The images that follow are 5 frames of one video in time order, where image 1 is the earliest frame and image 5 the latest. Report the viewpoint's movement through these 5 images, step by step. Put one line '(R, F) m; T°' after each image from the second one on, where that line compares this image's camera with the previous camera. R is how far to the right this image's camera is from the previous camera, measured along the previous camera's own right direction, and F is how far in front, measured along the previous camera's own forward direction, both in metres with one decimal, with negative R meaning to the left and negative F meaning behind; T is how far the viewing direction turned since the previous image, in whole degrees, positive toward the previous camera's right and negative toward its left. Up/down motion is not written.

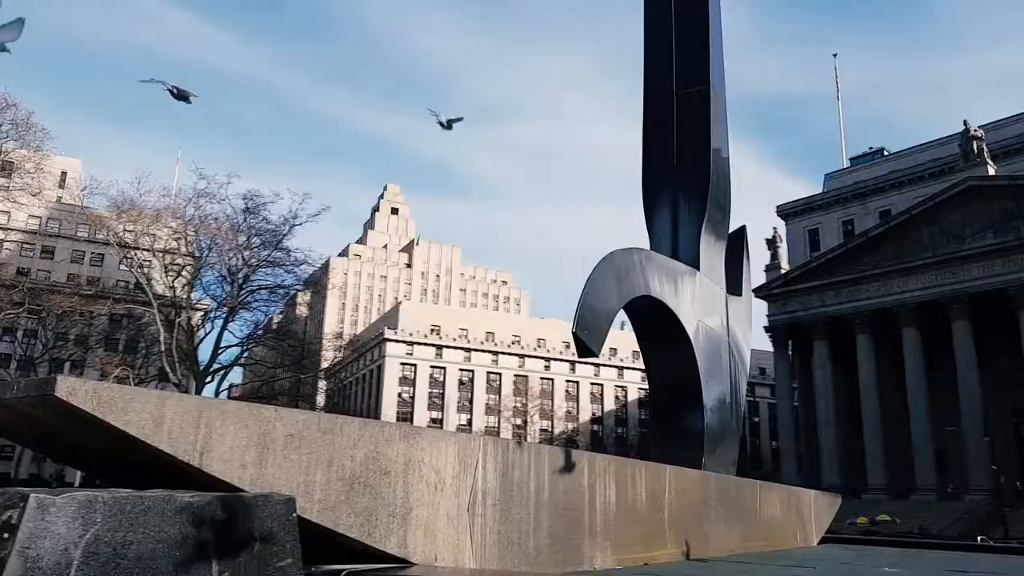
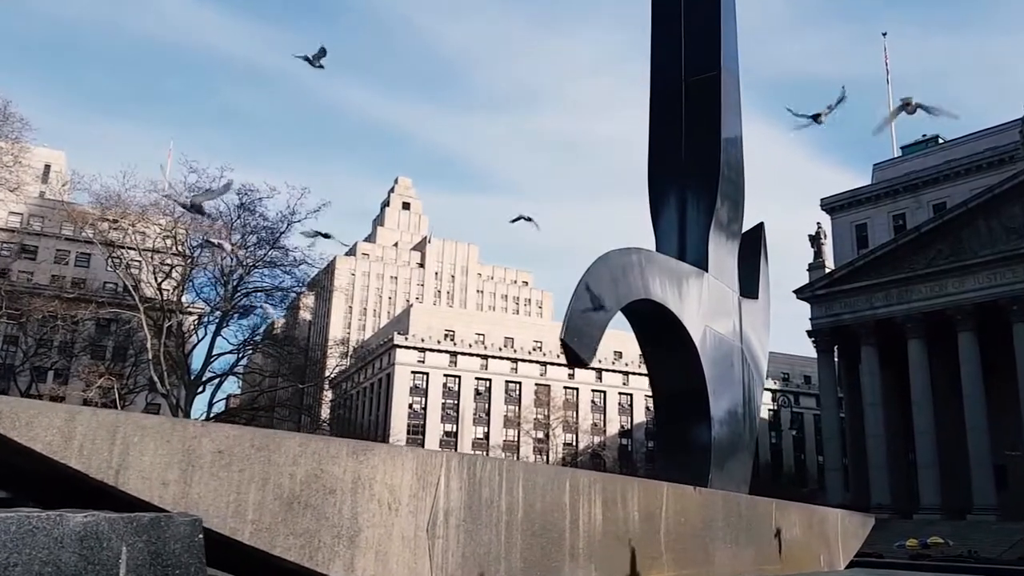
(+0.7, +0.4) m; -5°
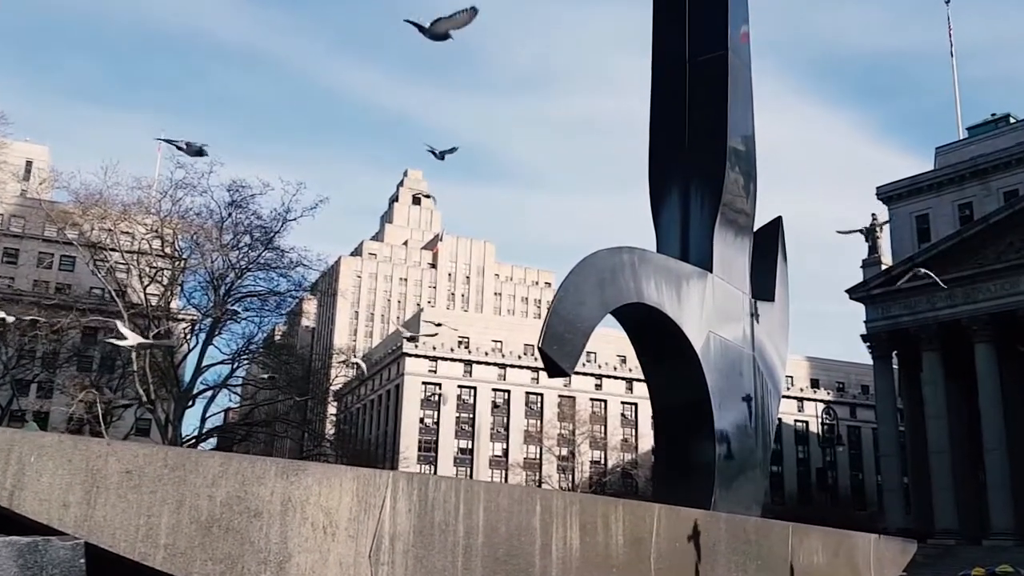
(+0.8, +0.5) m; -6°
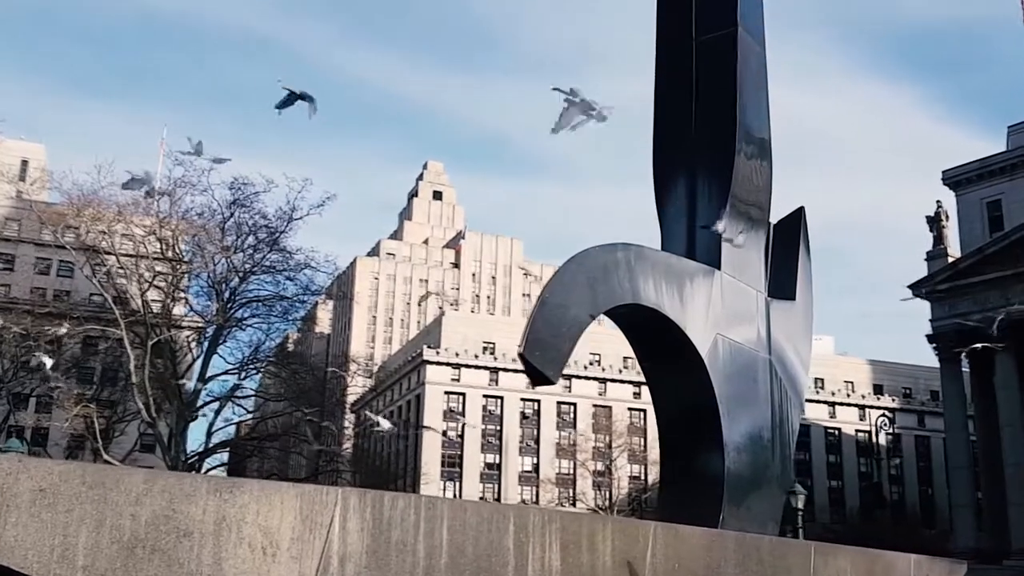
(+0.7, +0.5) m; -6°
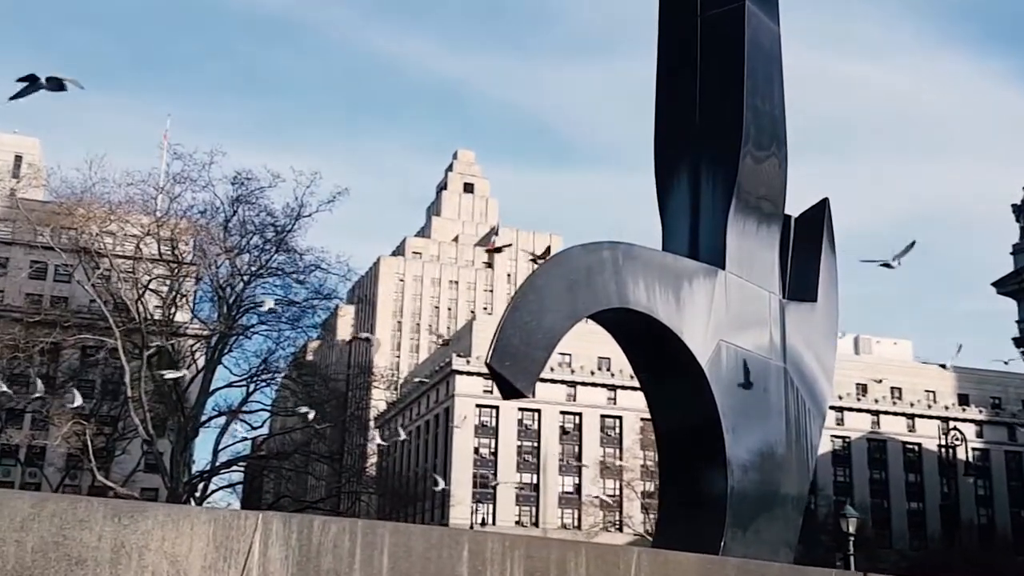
(+0.8, +0.6) m; -7°
